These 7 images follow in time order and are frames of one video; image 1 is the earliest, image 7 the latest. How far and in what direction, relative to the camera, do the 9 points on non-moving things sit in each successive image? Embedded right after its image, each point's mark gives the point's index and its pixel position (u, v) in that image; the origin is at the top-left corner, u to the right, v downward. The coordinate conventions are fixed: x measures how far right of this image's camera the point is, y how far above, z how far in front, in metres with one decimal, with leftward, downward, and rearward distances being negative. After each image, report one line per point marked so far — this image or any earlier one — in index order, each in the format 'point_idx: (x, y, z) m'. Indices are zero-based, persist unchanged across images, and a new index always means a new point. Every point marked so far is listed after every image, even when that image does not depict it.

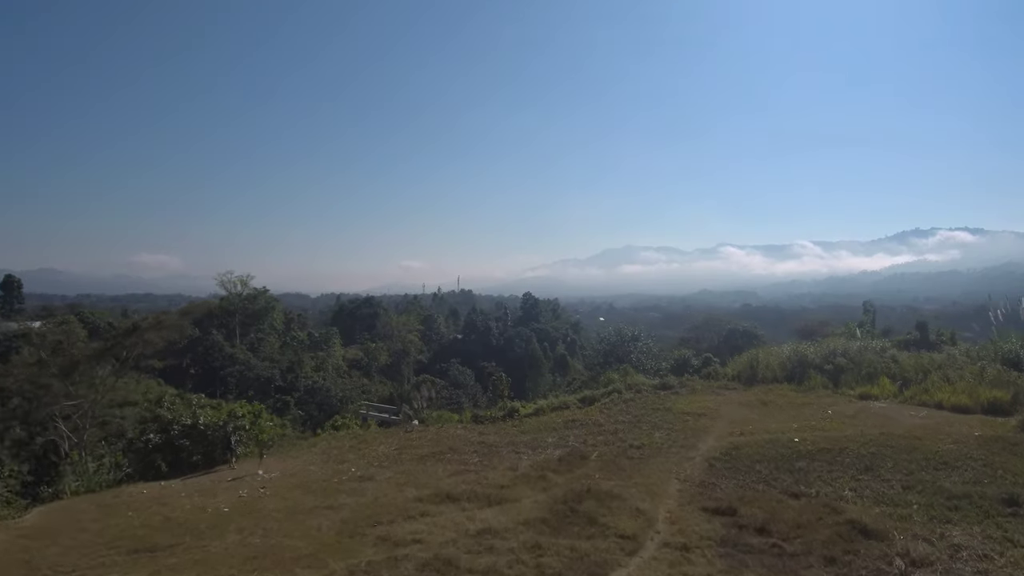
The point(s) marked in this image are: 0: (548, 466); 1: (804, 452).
0: (+0.4, -1.8, +5.3) m
1: (+3.1, -1.7, +5.7) m
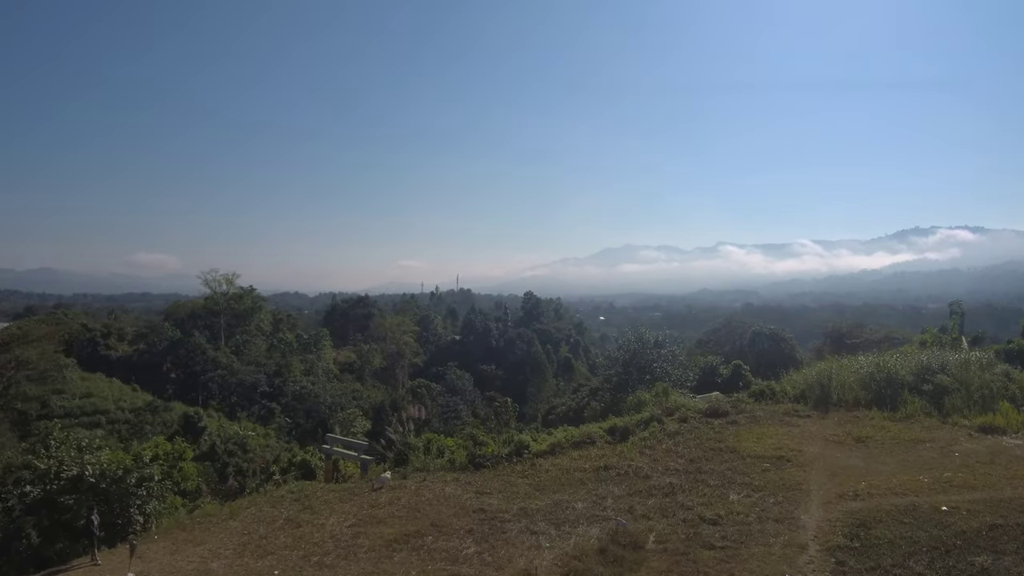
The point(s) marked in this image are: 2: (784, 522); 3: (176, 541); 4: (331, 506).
0: (+0.5, -1.7, +3.4) m
1: (+3.2, -1.7, +3.7) m
2: (+2.0, -1.8, +4.1) m
3: (-2.6, -1.9, +4.2) m
4: (-1.5, -1.8, +4.5) m
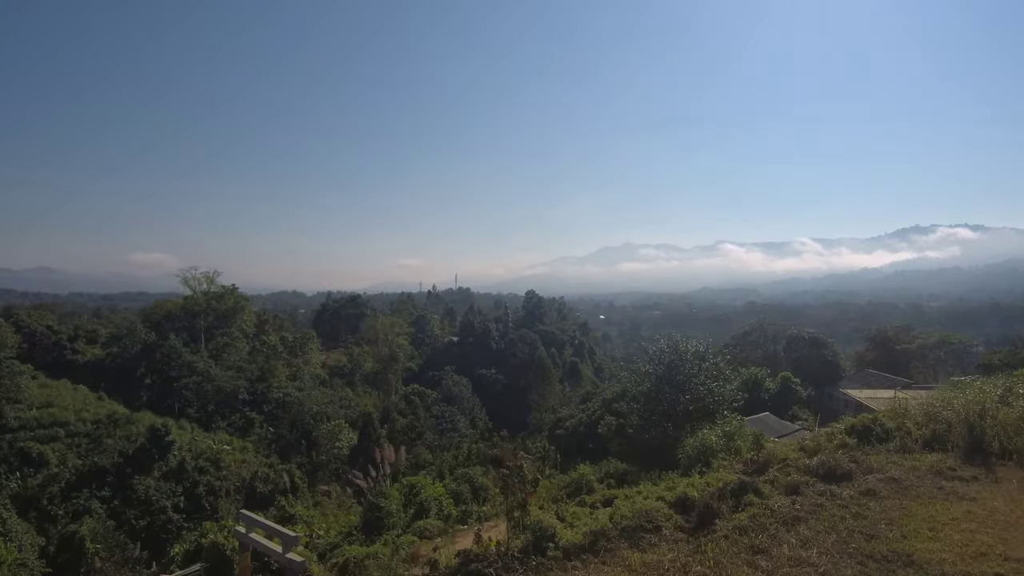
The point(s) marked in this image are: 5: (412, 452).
0: (+0.6, -1.7, +1.1) m
1: (+3.3, -1.7, +1.5) m
2: (+2.2, -1.7, +1.8) m
3: (-2.4, -1.9, +1.9) m
4: (-1.4, -1.8, +2.2) m
5: (-3.6, -5.9, +19.3) m
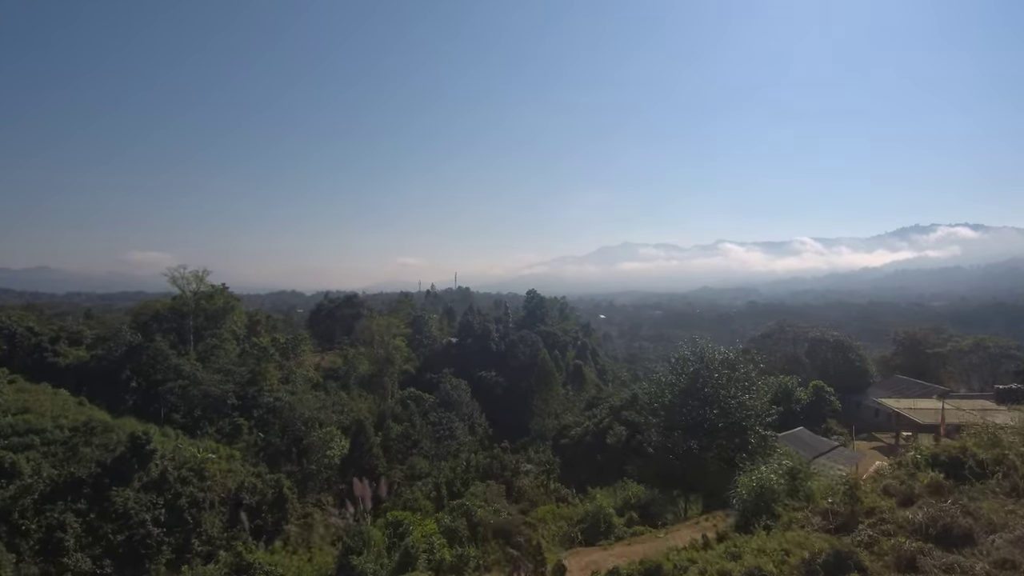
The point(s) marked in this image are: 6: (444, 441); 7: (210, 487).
0: (+0.6, -1.7, -0.1) m
1: (+3.4, -1.7, +0.3) m
2: (+2.2, -1.7, +0.6) m
3: (-2.4, -1.9, +0.8) m
4: (-1.3, -1.8, +1.1) m
5: (-3.5, -5.9, +18.1) m
6: (-2.5, -5.5, +19.8) m
7: (-10.9, -7.2, +19.7) m
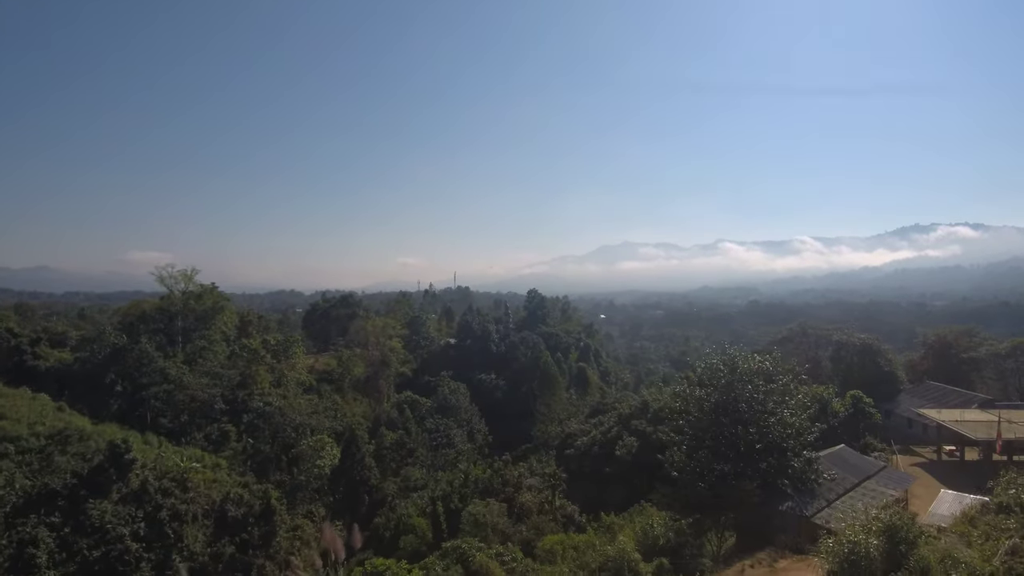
0: (+0.7, -1.7, -1.2) m
1: (+3.4, -1.7, -0.8) m
2: (+2.3, -1.7, -0.5) m
3: (-2.3, -1.9, -0.3) m
4: (-1.2, -1.8, 0.0) m
5: (-3.5, -5.8, +17.0) m
6: (-2.4, -5.5, +18.7) m
7: (-10.9, -7.2, +18.5) m
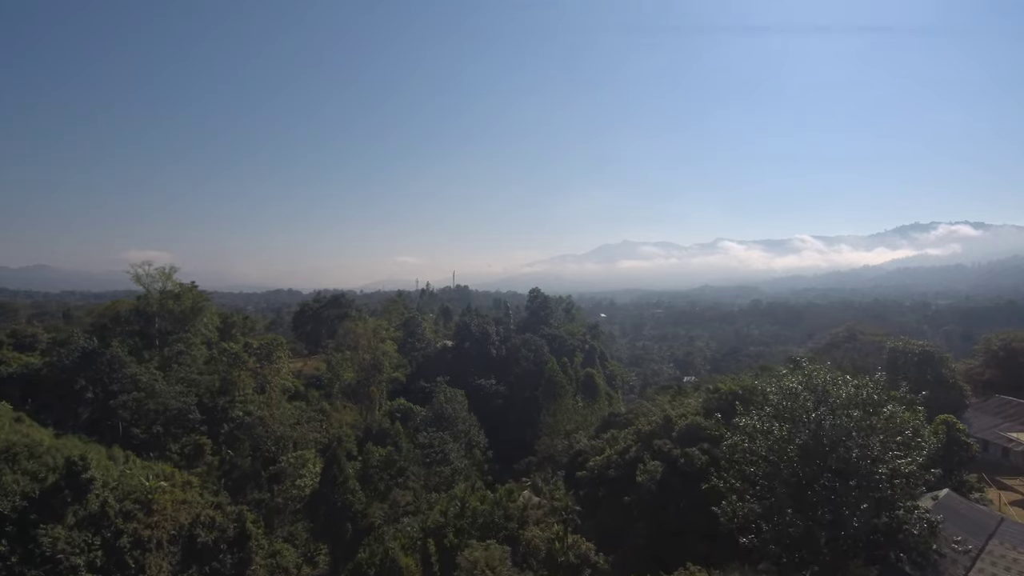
0: (+0.8, -1.7, -3.1) m
1: (+3.5, -1.7, -2.7) m
2: (+2.4, -1.7, -2.4) m
3: (-2.2, -1.9, -2.3) m
4: (-1.1, -1.8, -2.0) m
5: (-3.4, -5.8, +15.1) m
6: (-2.4, -5.5, +16.7) m
7: (-10.8, -7.1, +16.6) m
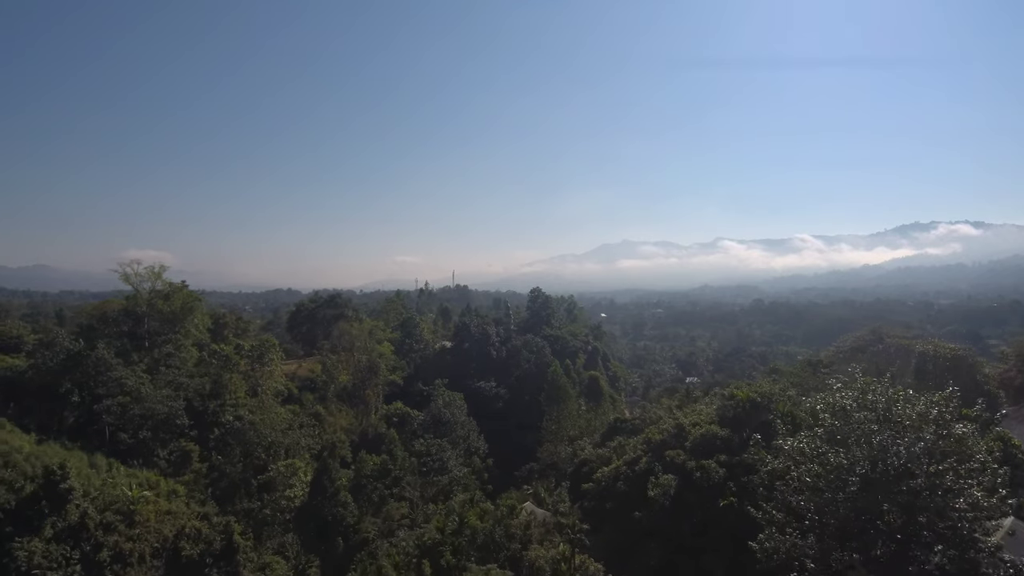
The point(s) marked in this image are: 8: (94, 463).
0: (+0.9, -1.7, -4.0) m
1: (+3.6, -1.7, -3.6) m
2: (+2.4, -1.7, -3.2) m
3: (-2.2, -1.9, -3.1) m
4: (-1.1, -1.8, -2.8) m
5: (-3.4, -5.8, +14.3) m
6: (-2.3, -5.5, +15.9) m
7: (-10.7, -7.1, +15.8) m
8: (-14.0, -5.9, +18.4) m
